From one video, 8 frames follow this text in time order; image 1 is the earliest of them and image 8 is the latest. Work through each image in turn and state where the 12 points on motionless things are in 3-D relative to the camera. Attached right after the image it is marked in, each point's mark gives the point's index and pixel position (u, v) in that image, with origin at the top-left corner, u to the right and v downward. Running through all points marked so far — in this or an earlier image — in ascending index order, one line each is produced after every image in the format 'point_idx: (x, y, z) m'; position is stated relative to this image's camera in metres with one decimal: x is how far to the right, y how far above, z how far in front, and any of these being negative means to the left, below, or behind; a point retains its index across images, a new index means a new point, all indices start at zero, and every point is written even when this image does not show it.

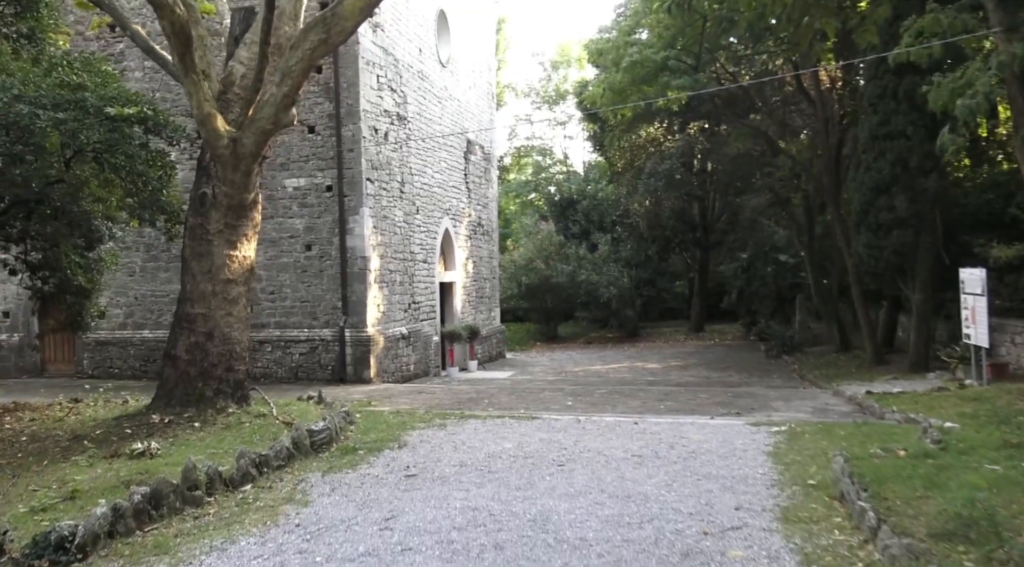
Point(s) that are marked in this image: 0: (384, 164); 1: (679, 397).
0: (-1.8, +1.7, +12.7) m
1: (+1.8, -1.2, +9.6) m
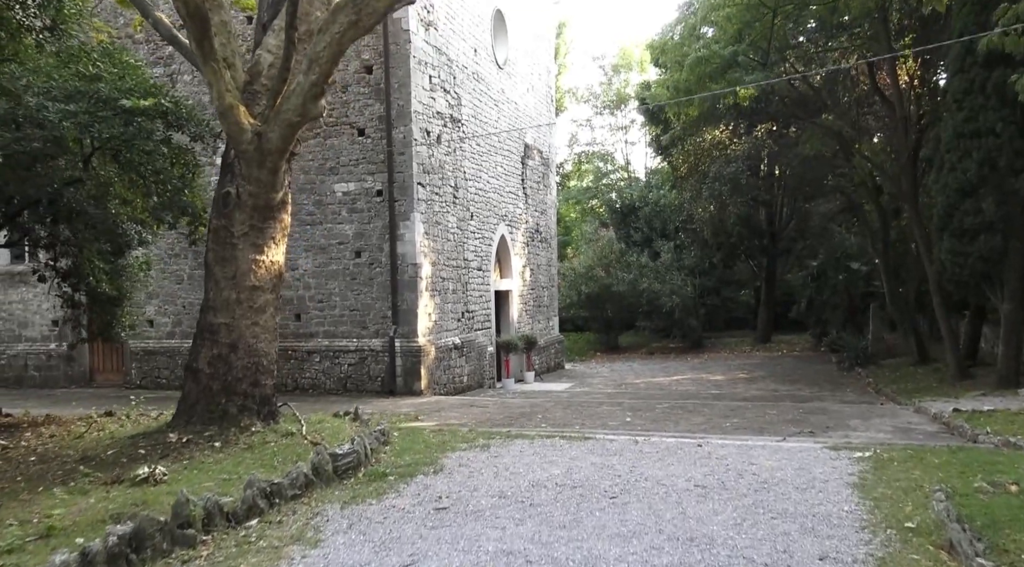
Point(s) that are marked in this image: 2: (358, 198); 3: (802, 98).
0: (-1.0, +1.6, +12.2) m
1: (+2.3, -1.3, +8.9) m
2: (-2.0, +1.1, +11.7) m
3: (+5.0, +3.1, +15.4) m
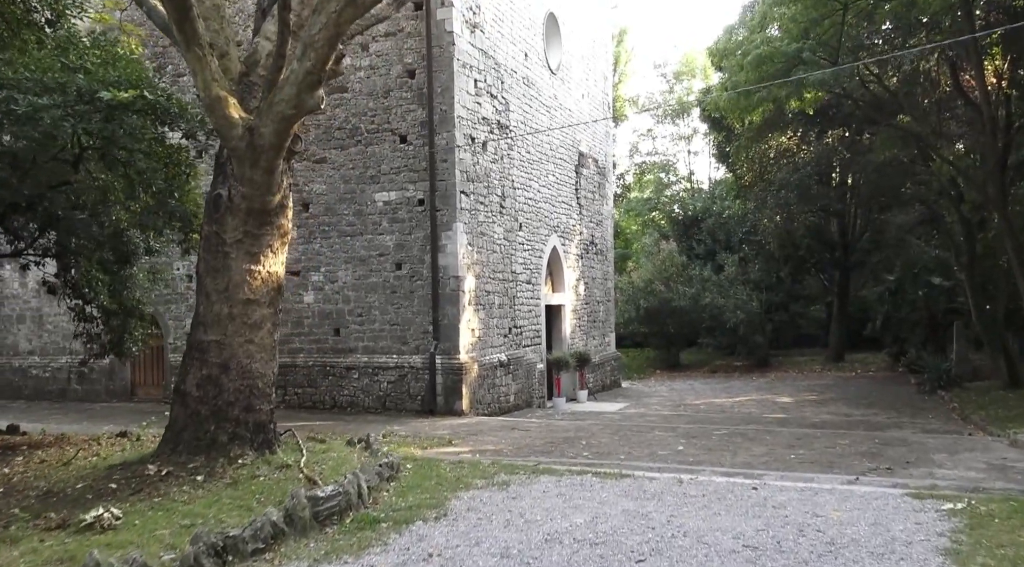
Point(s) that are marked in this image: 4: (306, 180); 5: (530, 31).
0: (-0.4, +1.4, +11.6) m
1: (+2.7, -1.4, +8.0) m
2: (-1.4, +0.9, +11.2) m
3: (+5.8, +2.9, +14.4) m
4: (-2.6, +1.3, +11.6) m
5: (+0.3, +3.8, +13.6) m
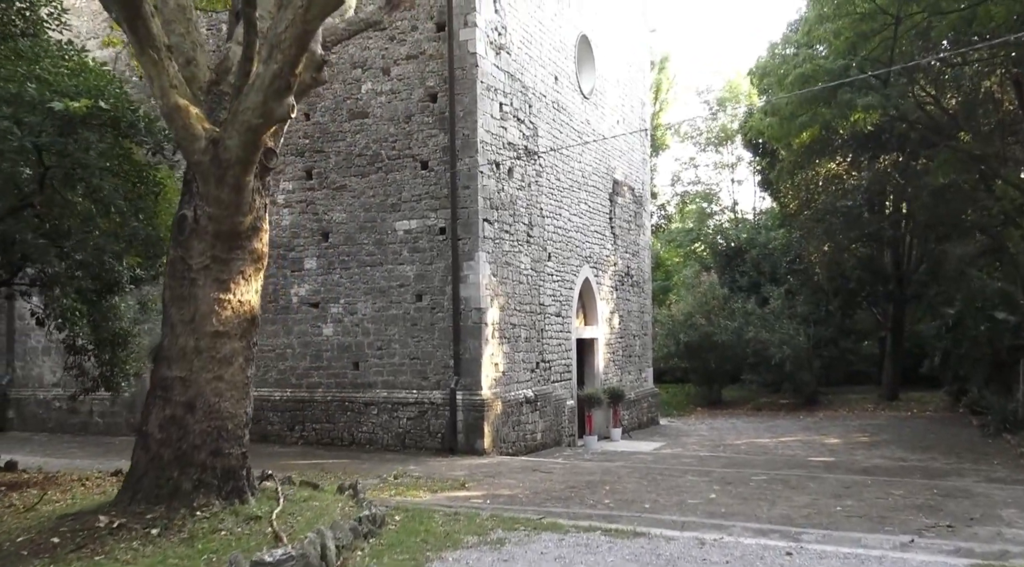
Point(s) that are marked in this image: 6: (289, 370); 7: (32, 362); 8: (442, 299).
0: (-0.1, +1.0, +11.2) m
1: (+2.8, -1.7, +7.3) m
2: (-1.1, +0.6, +10.7) m
3: (+6.3, +2.4, +13.7) m
4: (-2.3, +0.9, +11.3) m
5: (+0.7, +3.3, +13.1) m
6: (-2.8, -1.1, +11.3) m
7: (-6.9, -1.1, +13.0) m
8: (-0.8, -0.2, +10.6) m
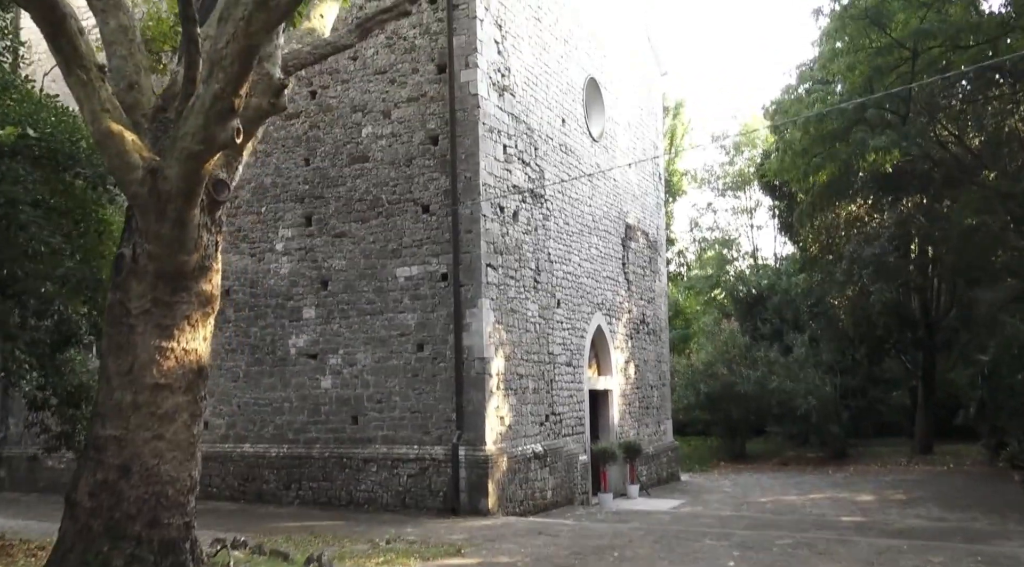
0: (0.0, +0.4, +10.7) m
1: (+2.8, -2.0, +6.6) m
2: (-1.0, 0.0, +10.3) m
3: (+6.4, +1.7, +13.1) m
4: (-2.2, +0.3, +10.9) m
5: (+0.8, +2.6, +12.8) m
6: (-2.7, -1.7, +10.8) m
7: (-6.7, -1.9, +12.6) m
8: (-0.8, -0.7, +10.1) m
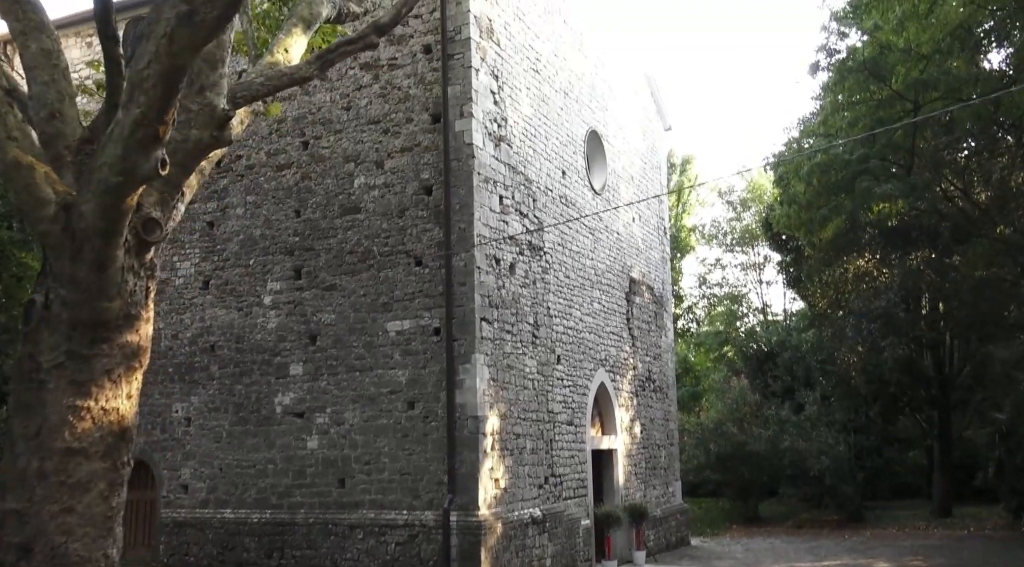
0: (0.0, -0.2, +10.2) m
1: (+2.7, -2.4, +6.0) m
2: (-1.1, -0.6, +9.8) m
3: (+6.4, +1.0, +12.7) m
4: (-2.3, -0.3, +10.4) m
5: (+0.8, +1.9, +12.5) m
6: (-2.7, -2.3, +10.3) m
7: (-6.8, -2.6, +12.1) m
8: (-0.8, -1.3, +9.6) m
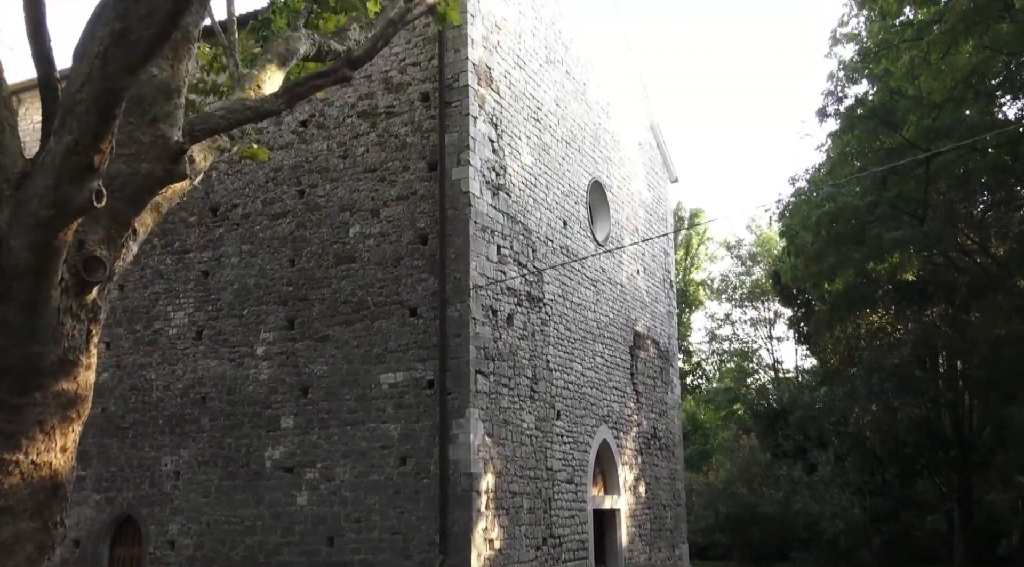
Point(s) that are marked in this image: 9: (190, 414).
0: (-0.1, -0.8, +10.0) m
1: (+2.6, -2.7, +5.6) m
2: (-1.1, -1.1, +9.5) m
3: (+6.4, +0.2, +12.4) m
4: (-2.3, -0.9, +10.2) m
5: (+0.8, +1.2, +12.3) m
6: (-2.8, -2.8, +9.9) m
7: (-6.8, -3.2, +11.7) m
8: (-0.8, -1.8, +9.2) m
9: (-3.8, -1.5, +10.7) m
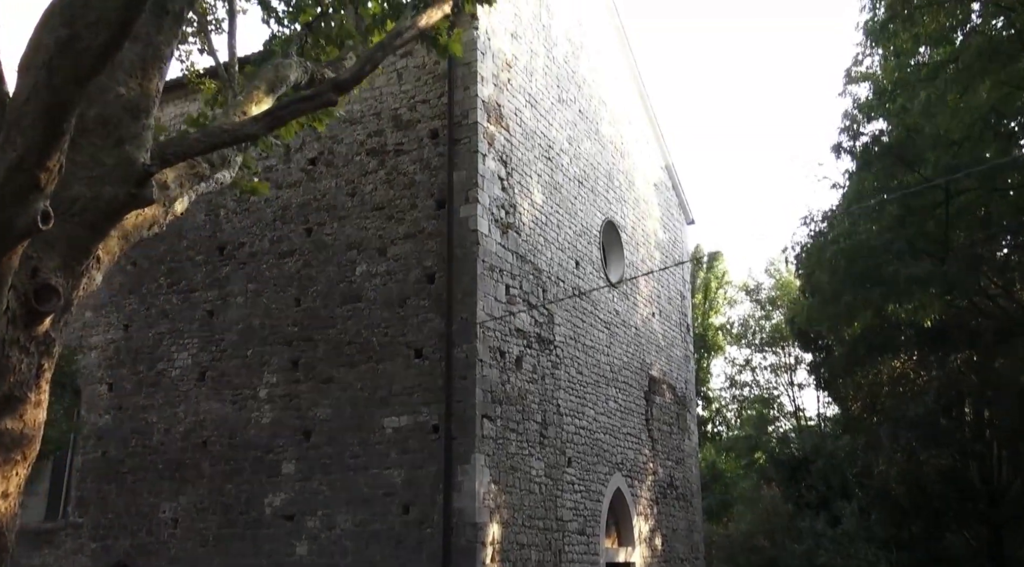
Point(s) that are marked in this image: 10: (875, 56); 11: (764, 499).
0: (0.0, -1.2, +9.6) m
1: (+2.6, -2.9, +5.1) m
2: (-1.0, -1.5, +9.2) m
3: (+6.6, -0.4, +11.9) m
4: (-2.2, -1.3, +9.9) m
5: (+0.9, +0.6, +12.0) m
6: (-2.7, -3.3, +9.5) m
7: (-6.7, -3.7, +11.4) m
8: (-0.8, -2.2, +8.9) m
9: (-3.7, -2.0, +10.4) m
10: (+5.8, +3.6, +14.4) m
11: (+5.2, -4.4, +18.7) m
